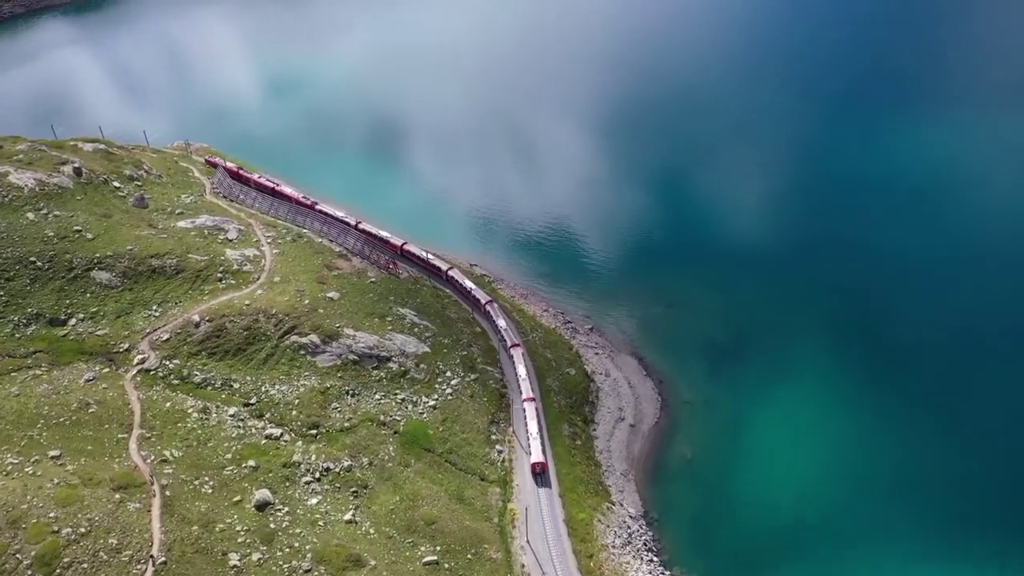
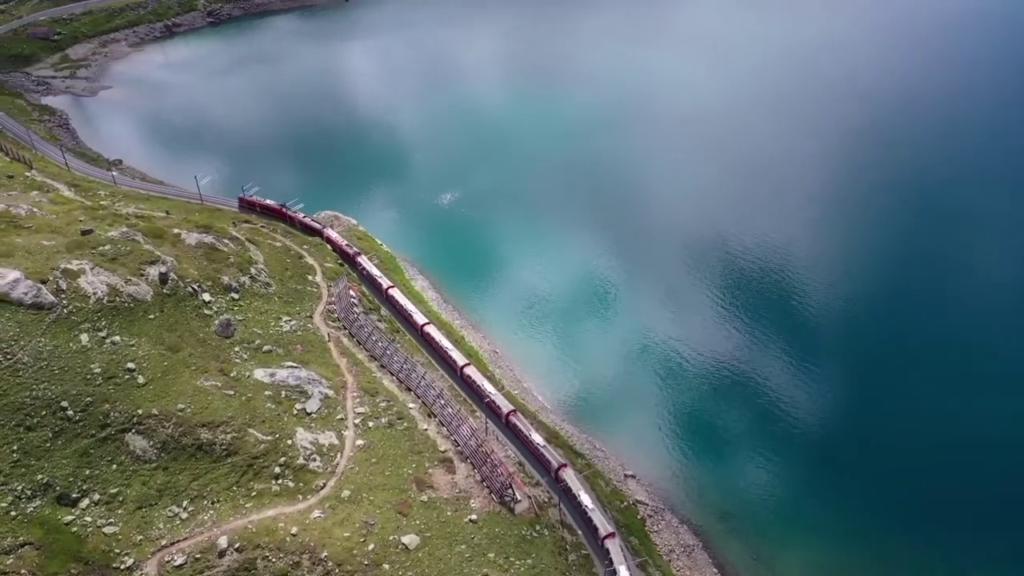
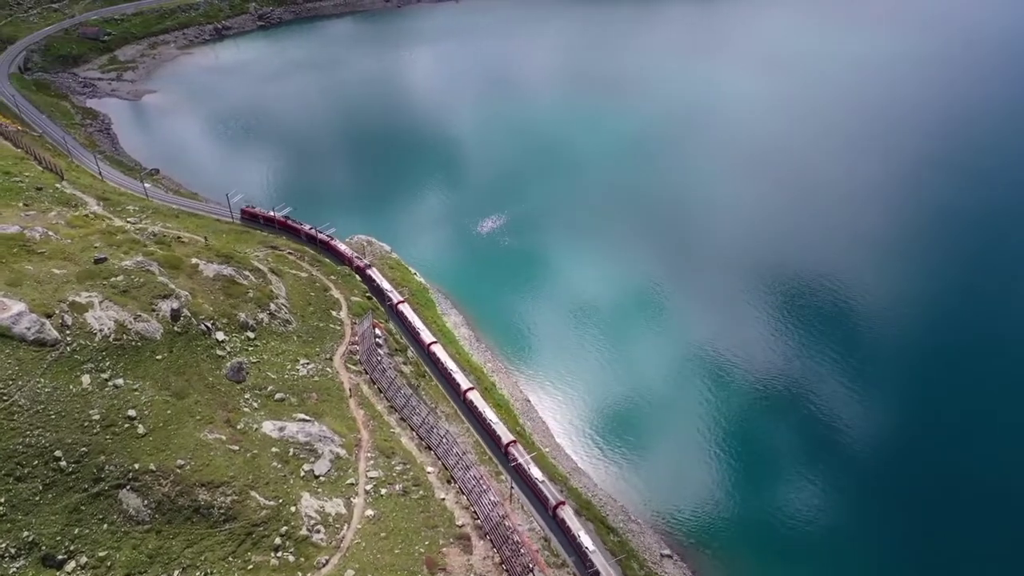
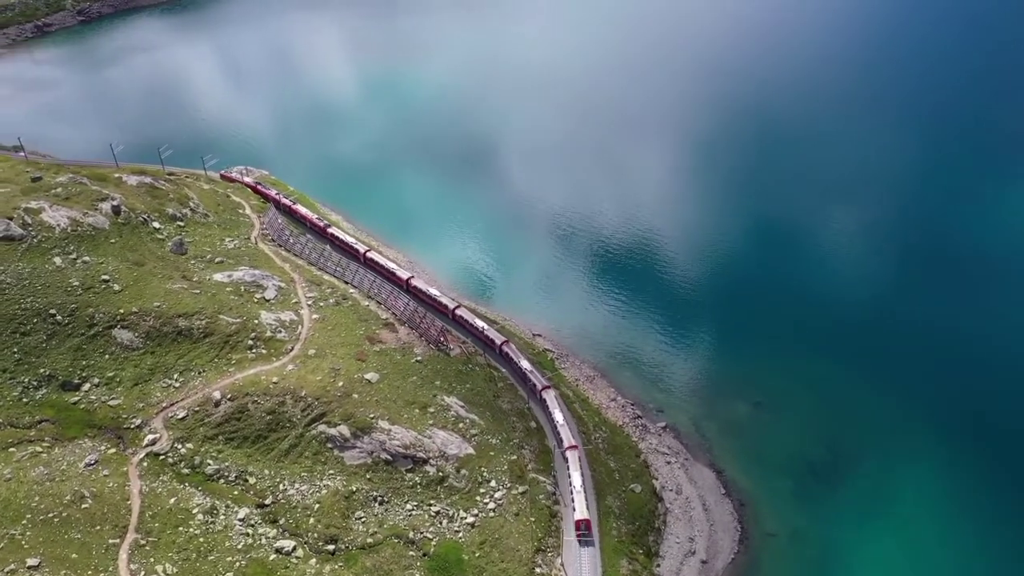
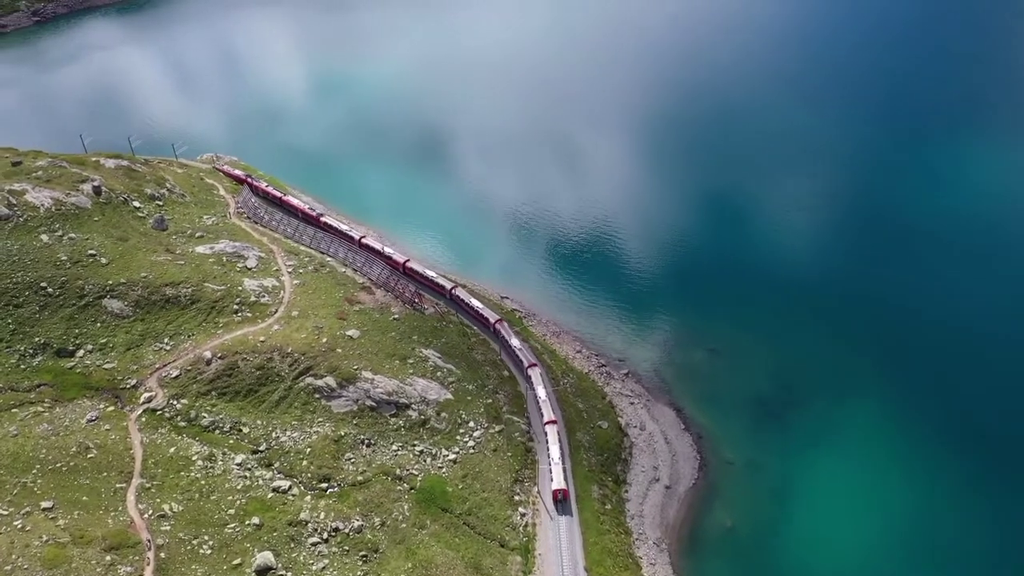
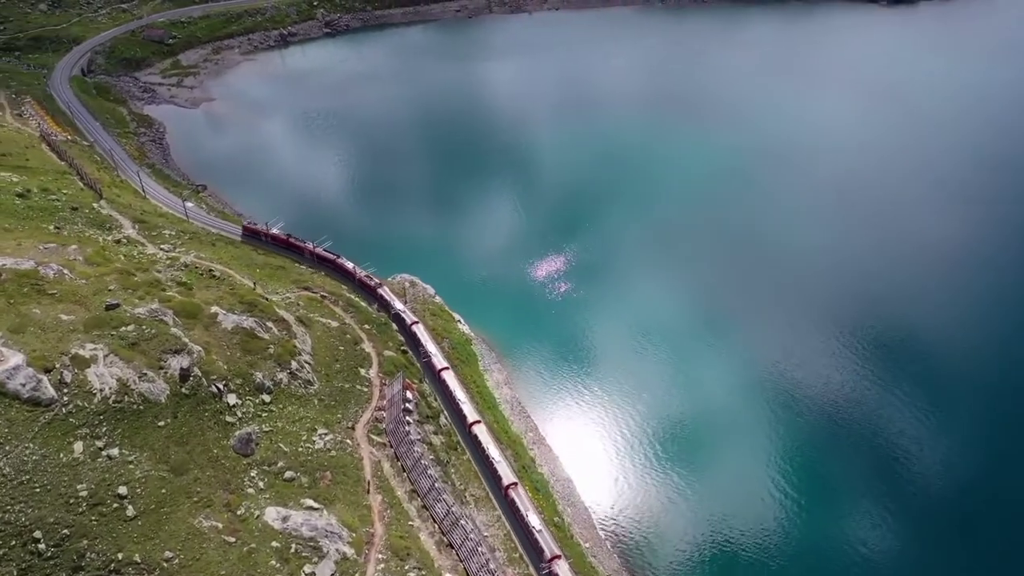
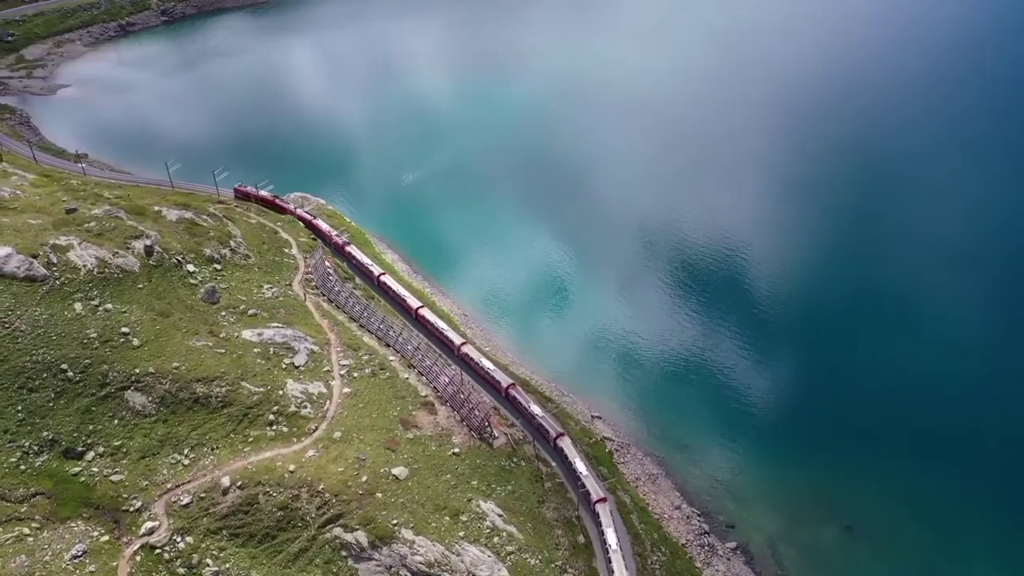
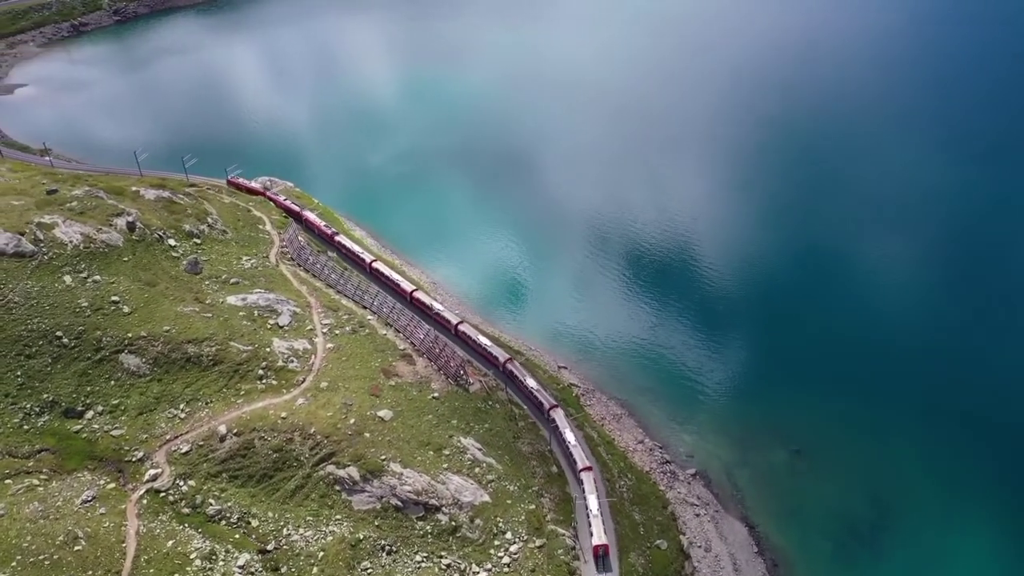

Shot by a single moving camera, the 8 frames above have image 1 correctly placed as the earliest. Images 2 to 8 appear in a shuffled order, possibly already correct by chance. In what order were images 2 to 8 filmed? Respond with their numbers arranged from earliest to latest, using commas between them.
5, 4, 8, 7, 2, 3, 6
